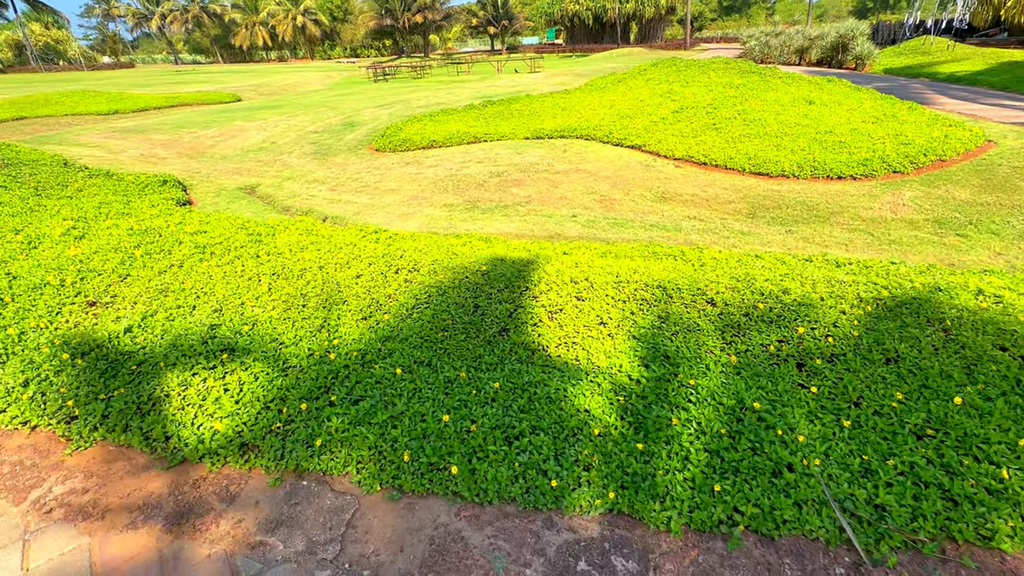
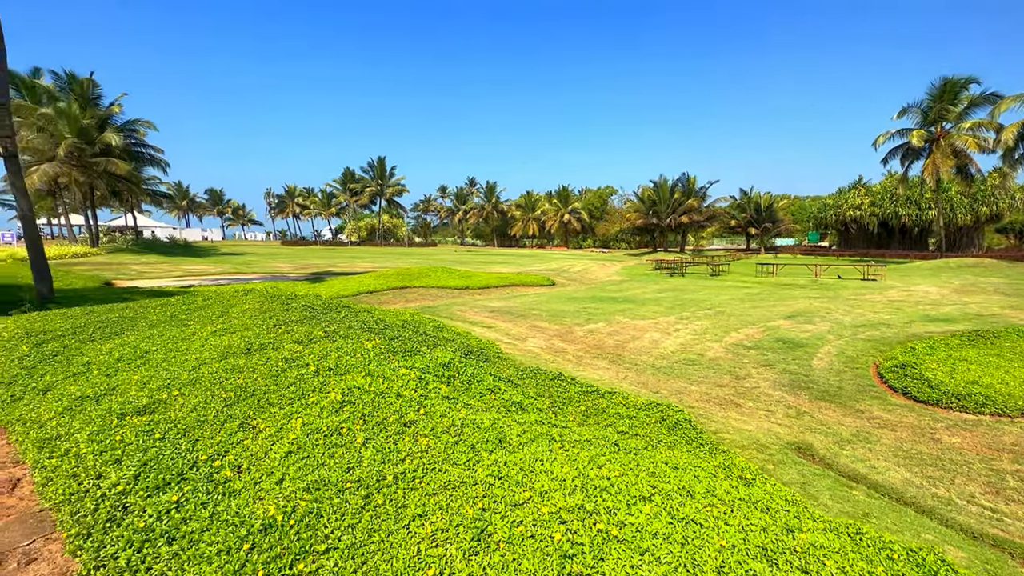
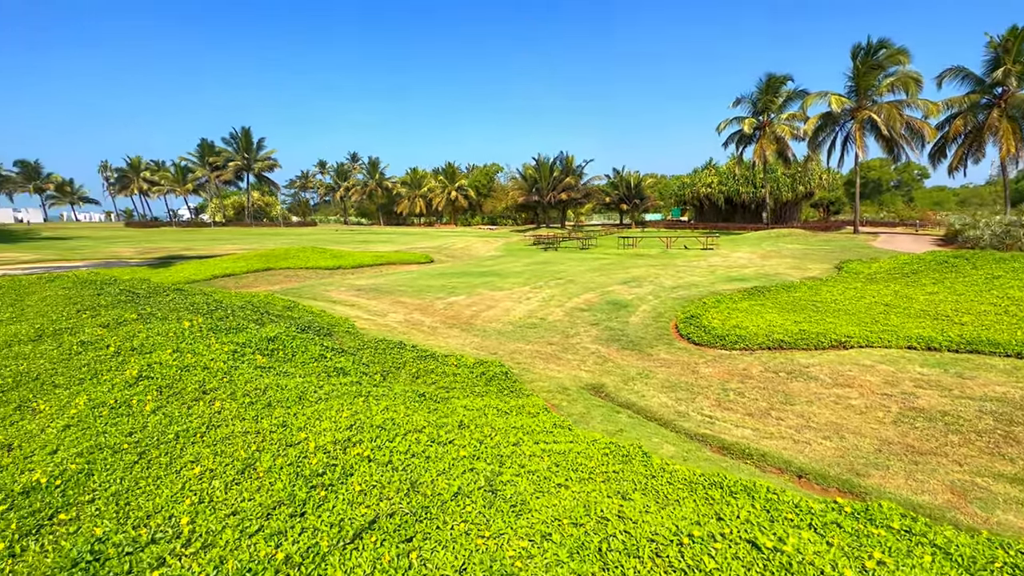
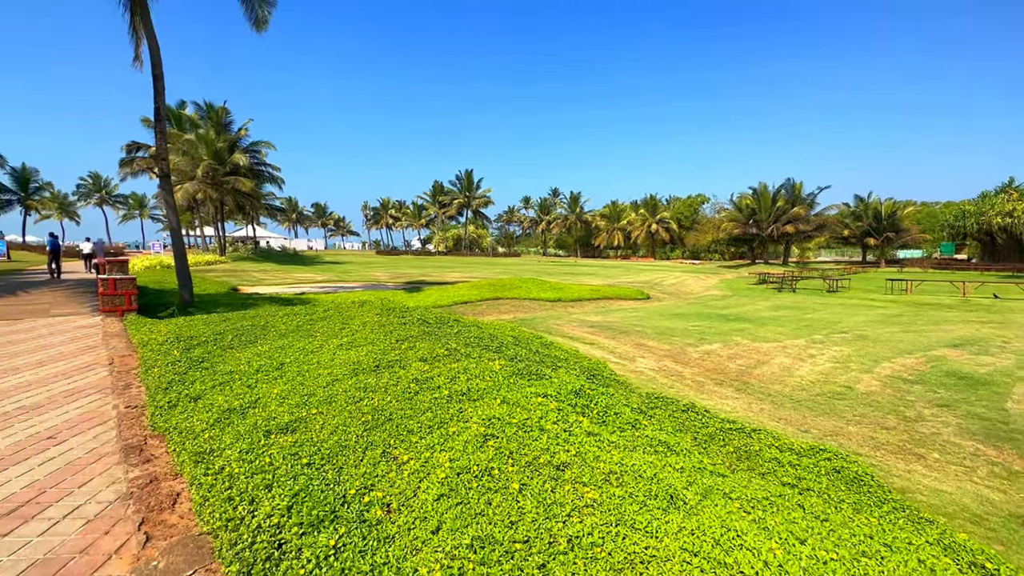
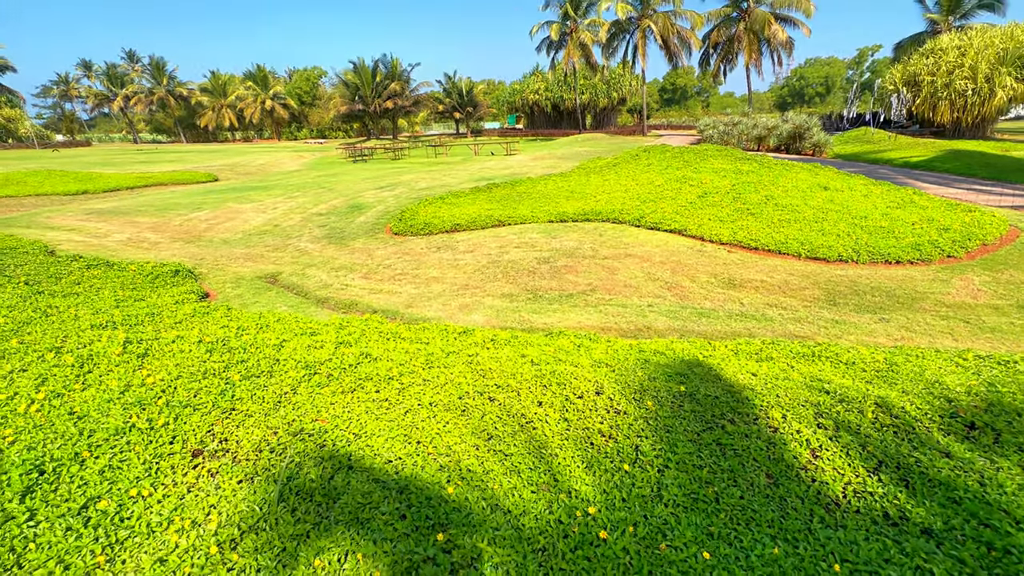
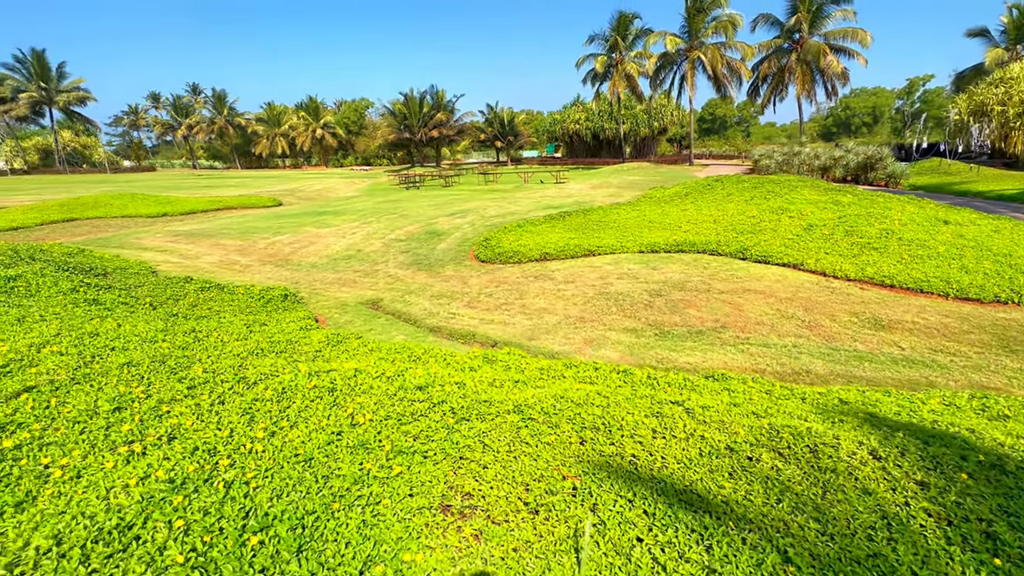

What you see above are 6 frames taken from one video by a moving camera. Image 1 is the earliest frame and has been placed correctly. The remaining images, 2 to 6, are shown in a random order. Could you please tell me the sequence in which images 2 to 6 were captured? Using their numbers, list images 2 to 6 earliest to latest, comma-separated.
5, 6, 3, 2, 4
